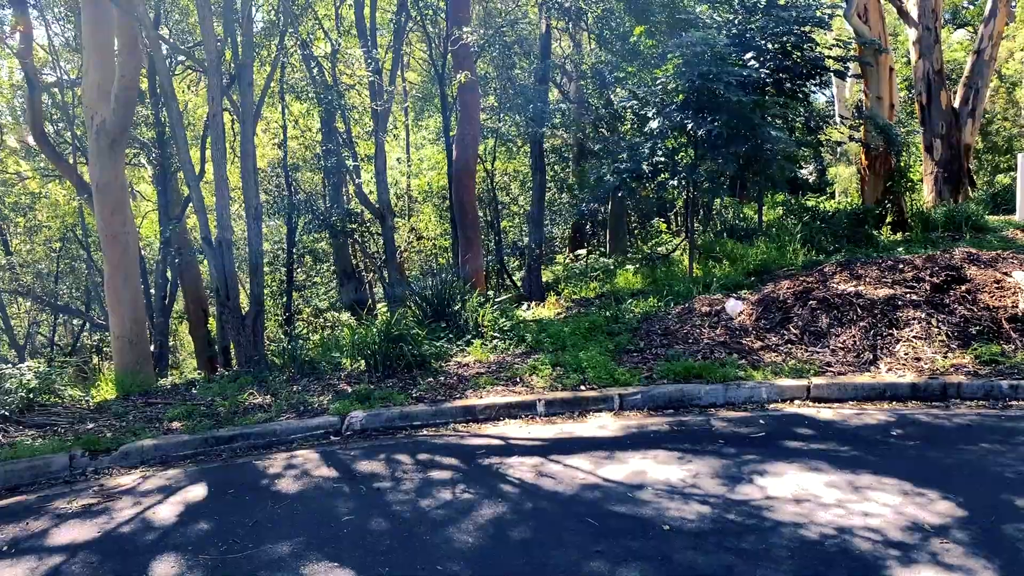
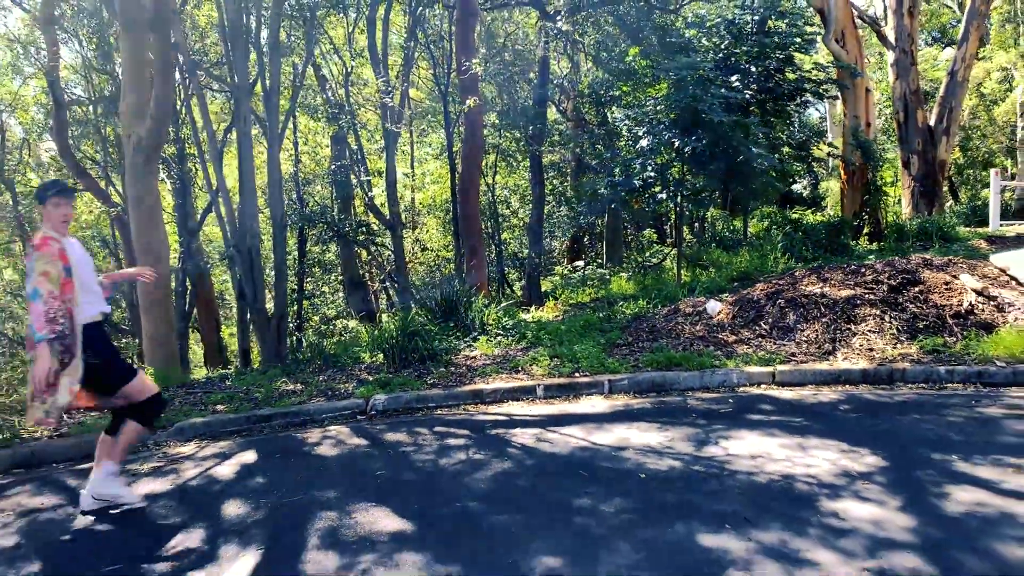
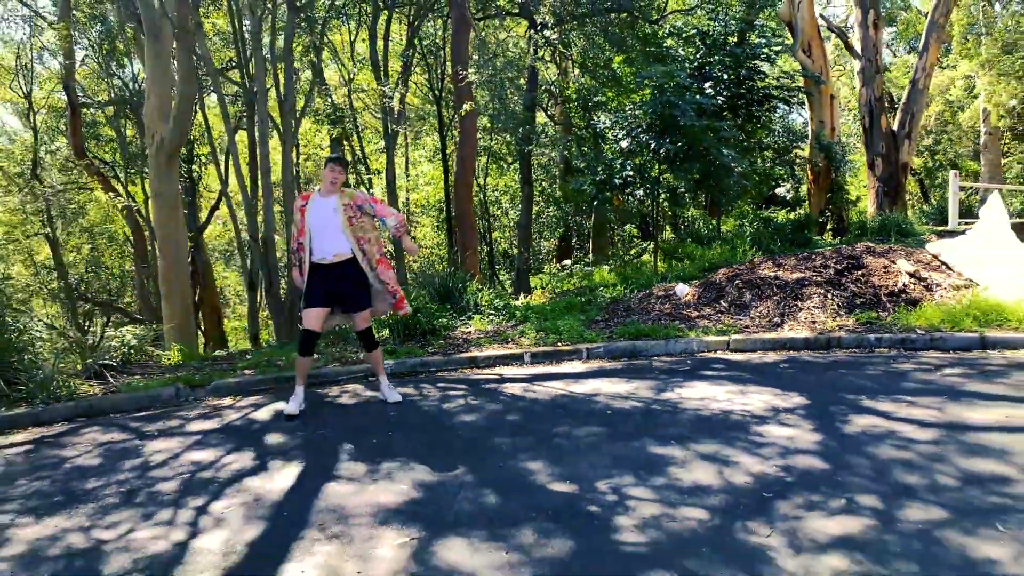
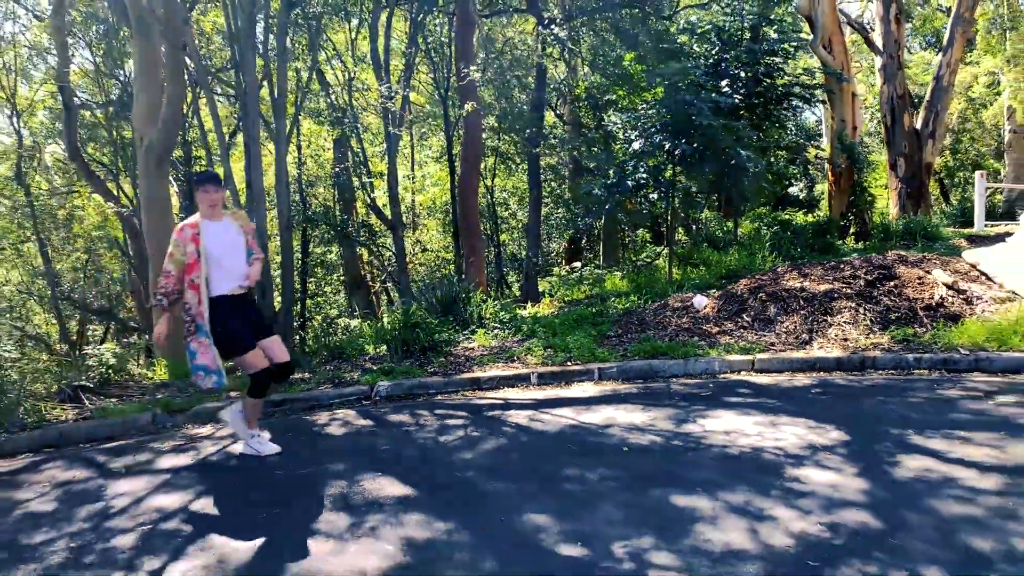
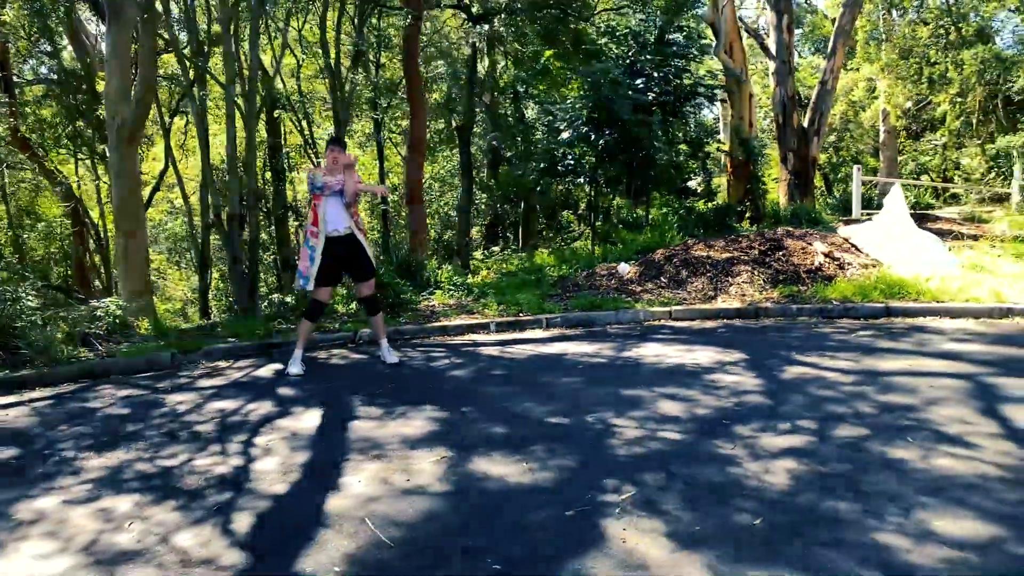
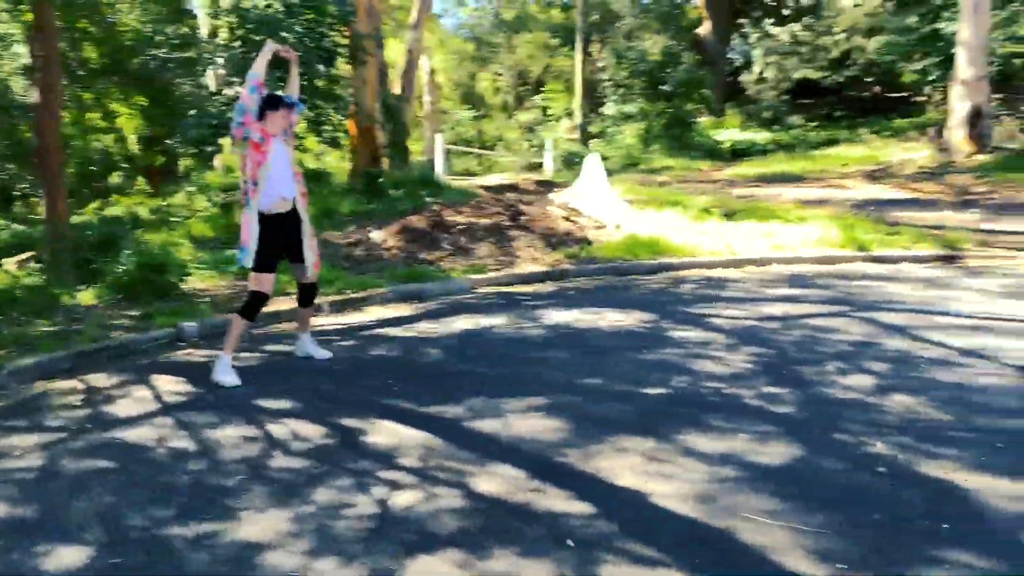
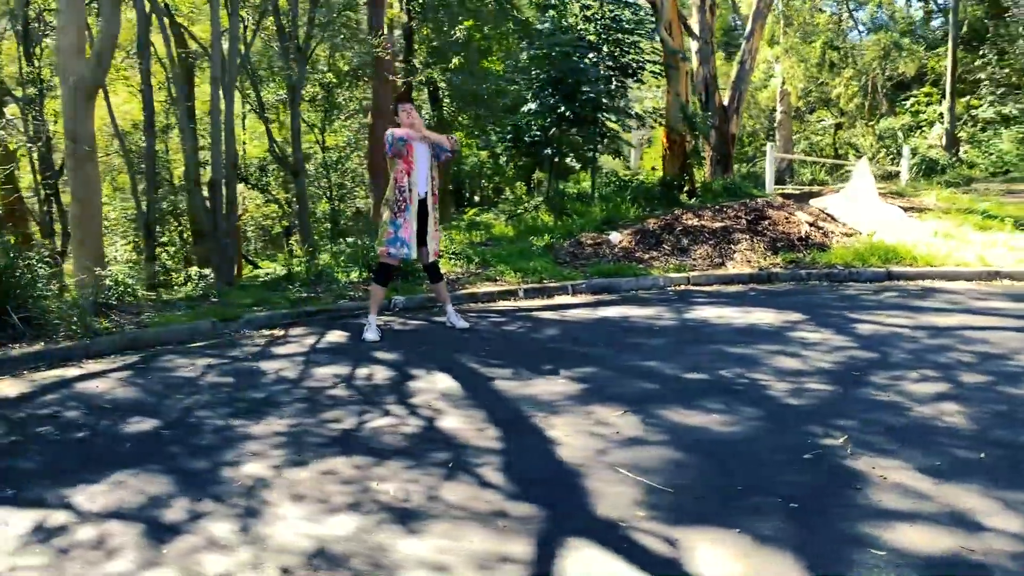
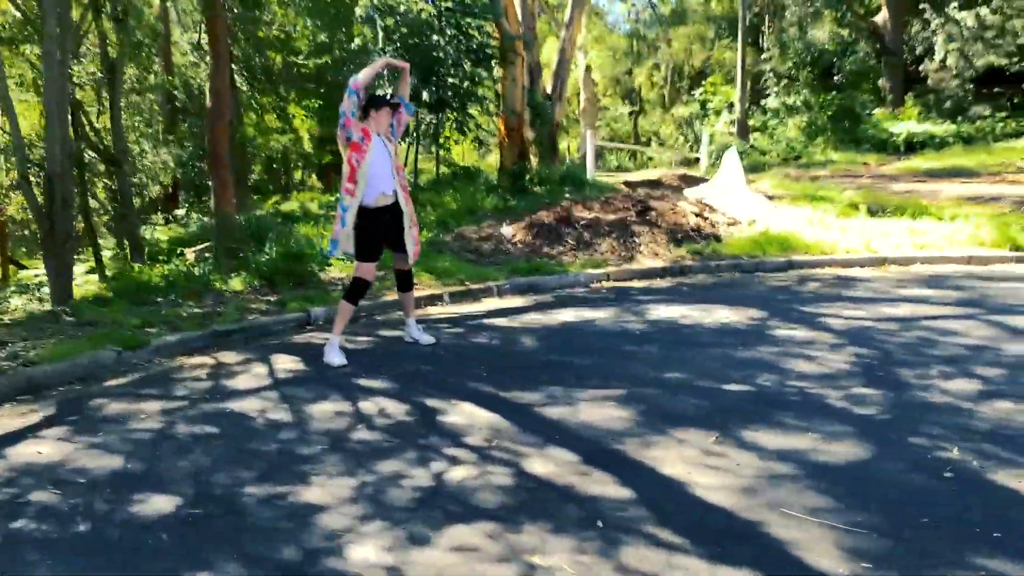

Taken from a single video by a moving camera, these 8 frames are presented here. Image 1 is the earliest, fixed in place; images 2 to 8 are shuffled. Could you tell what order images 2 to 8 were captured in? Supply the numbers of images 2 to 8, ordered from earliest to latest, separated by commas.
2, 4, 3, 5, 7, 8, 6
